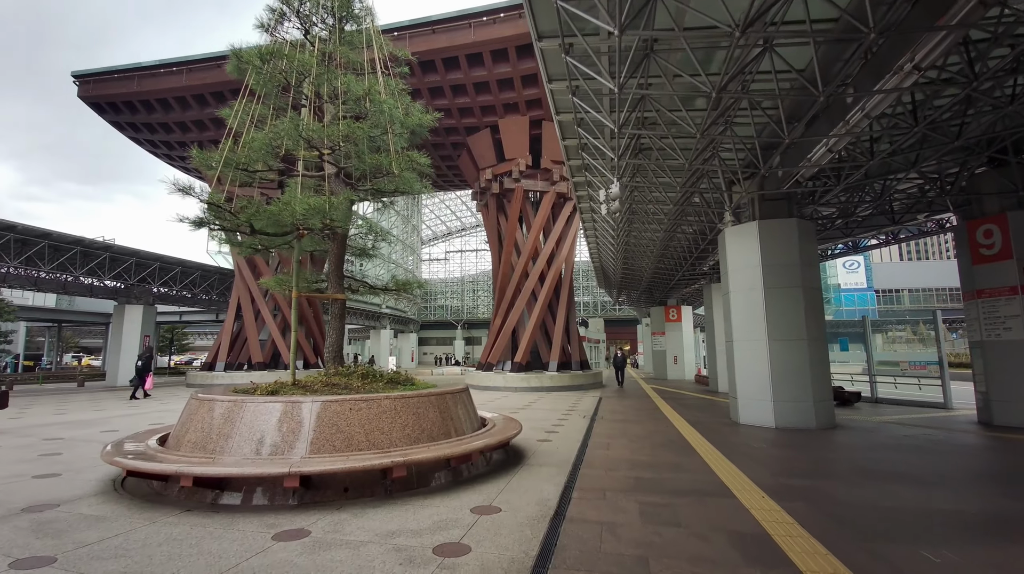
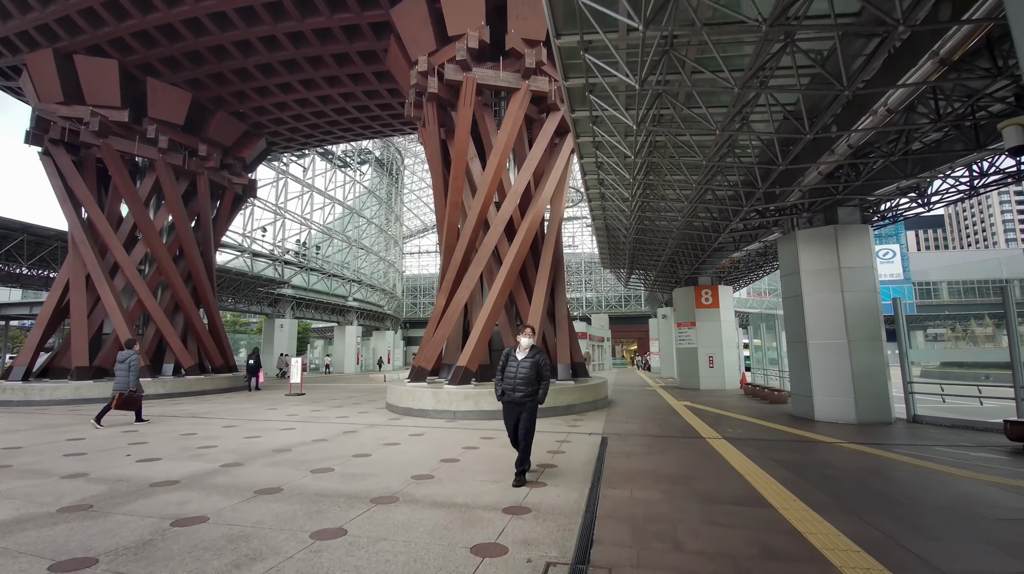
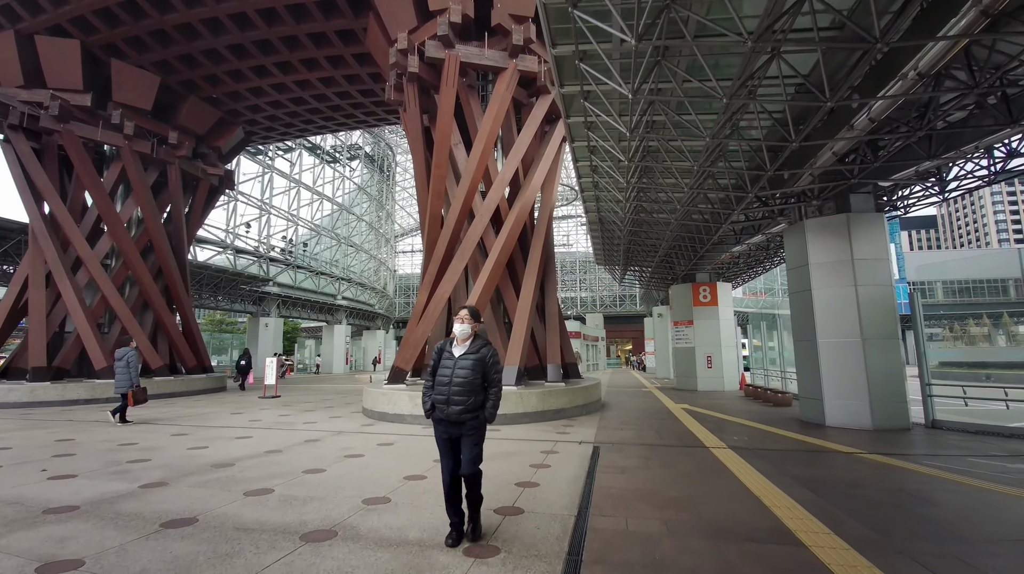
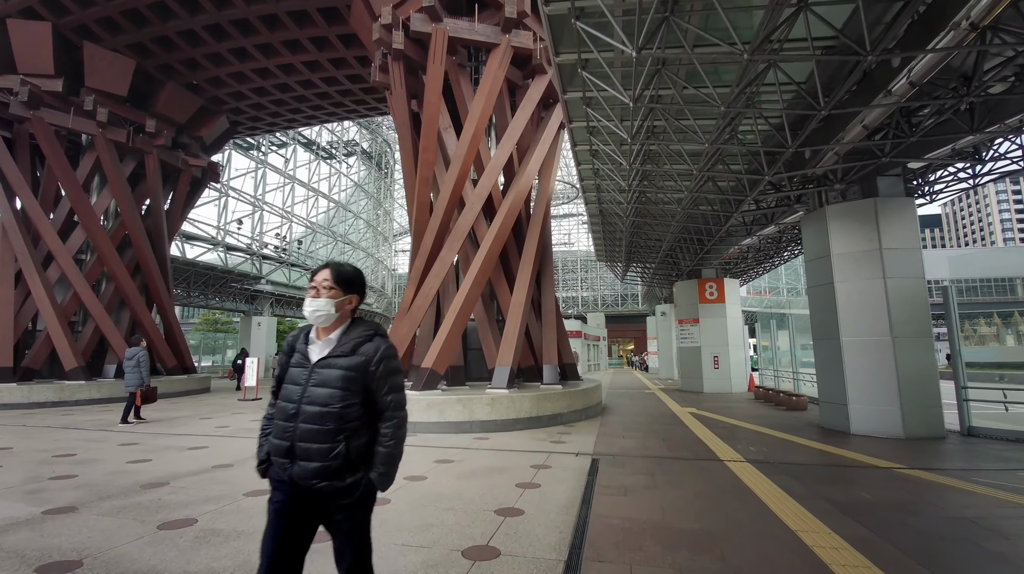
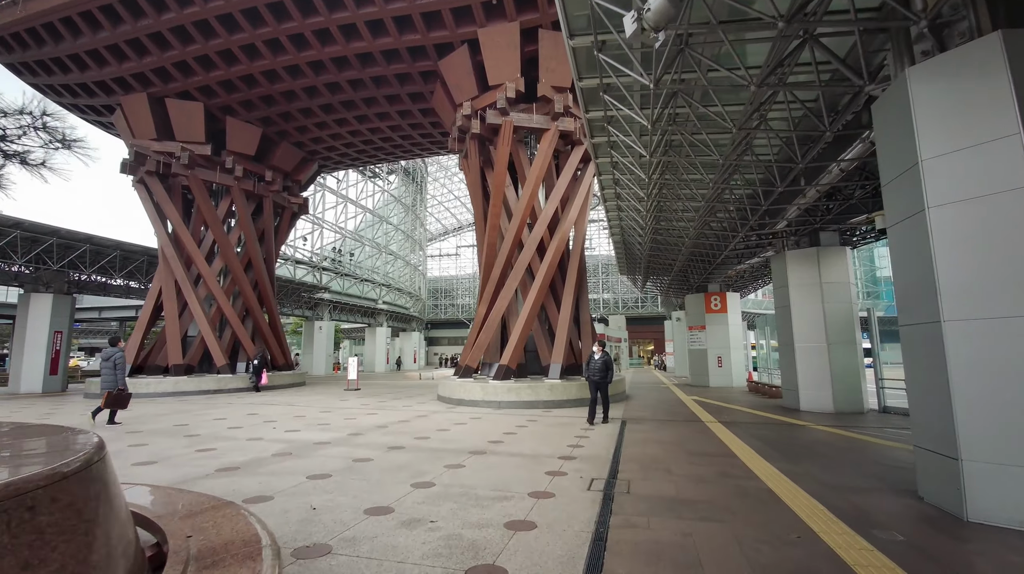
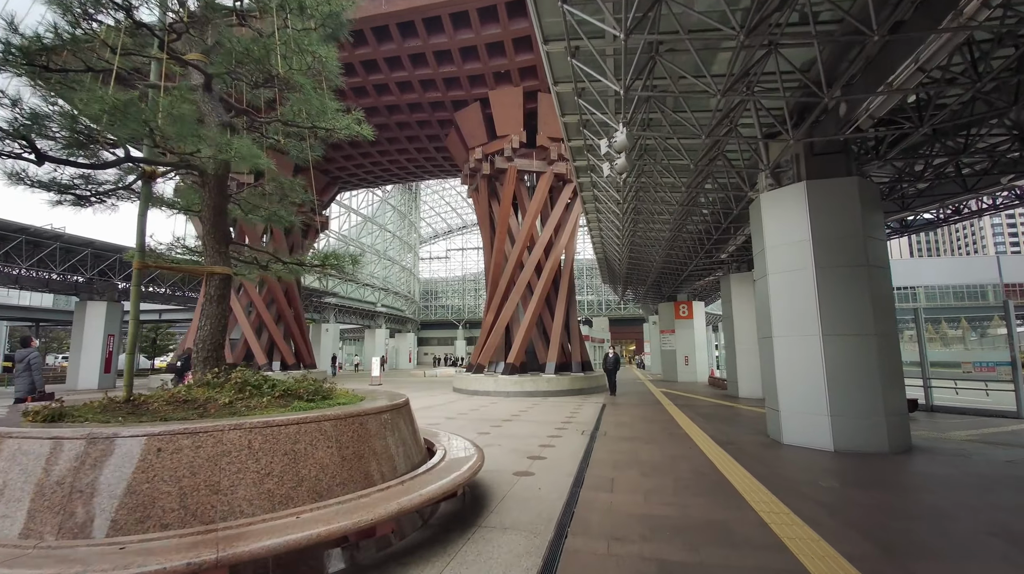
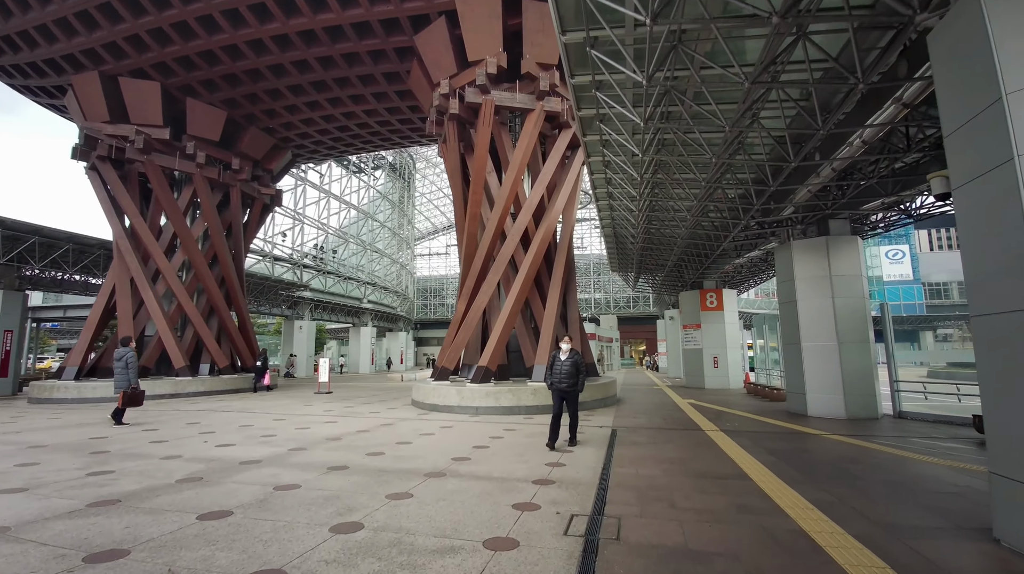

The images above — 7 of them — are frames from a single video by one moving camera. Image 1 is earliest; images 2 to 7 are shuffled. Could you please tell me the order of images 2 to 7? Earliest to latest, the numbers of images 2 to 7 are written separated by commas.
6, 5, 7, 2, 3, 4
